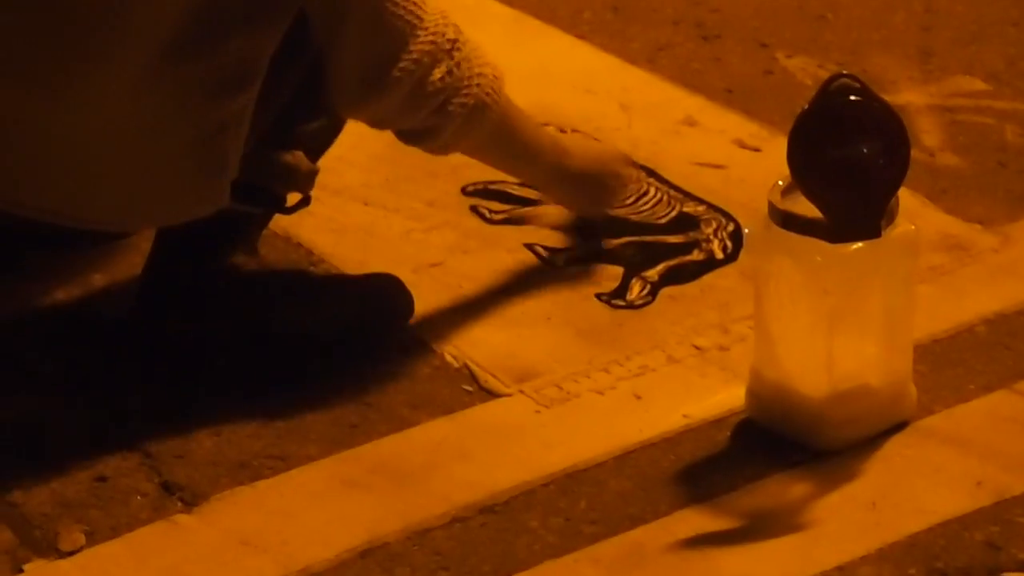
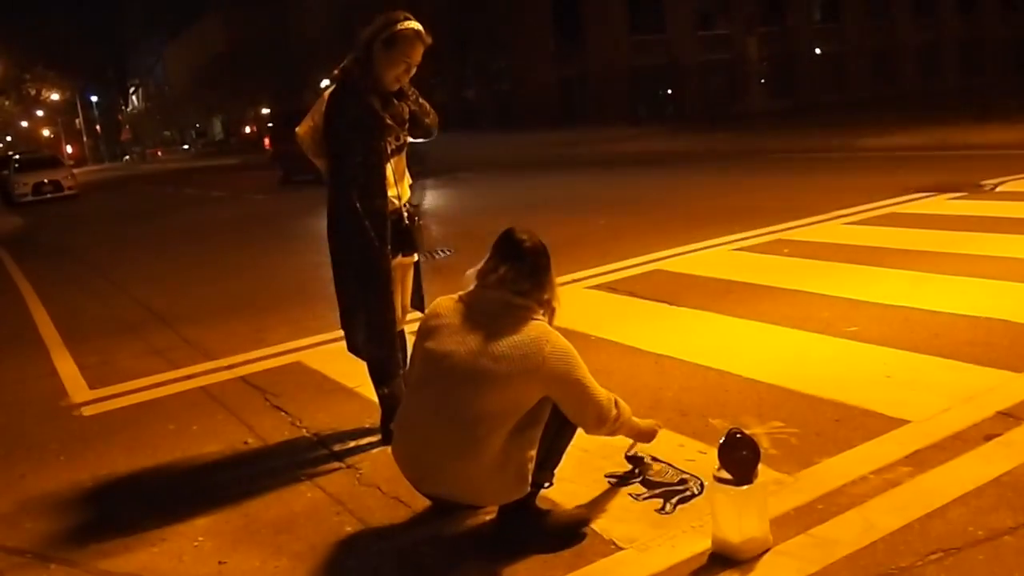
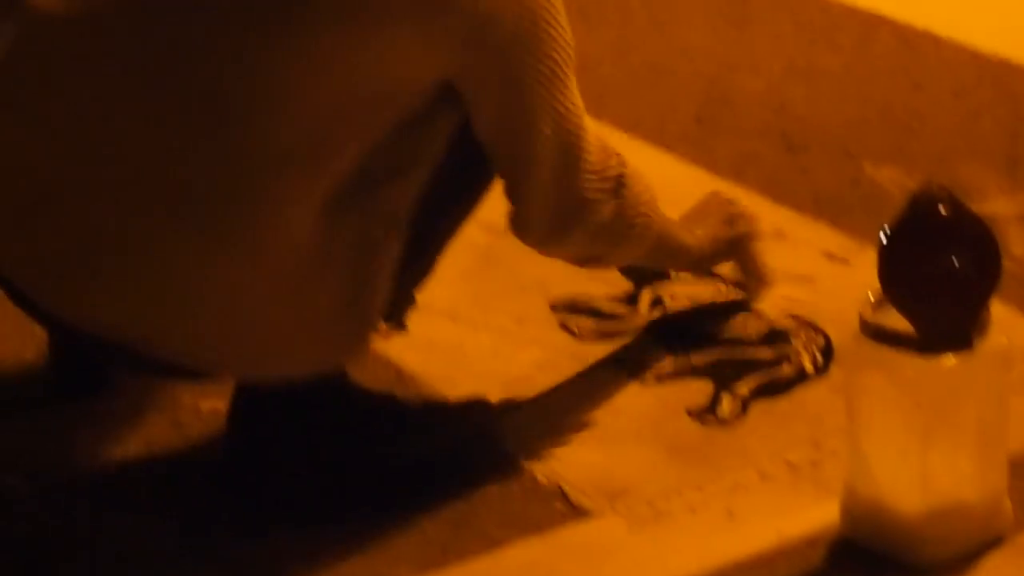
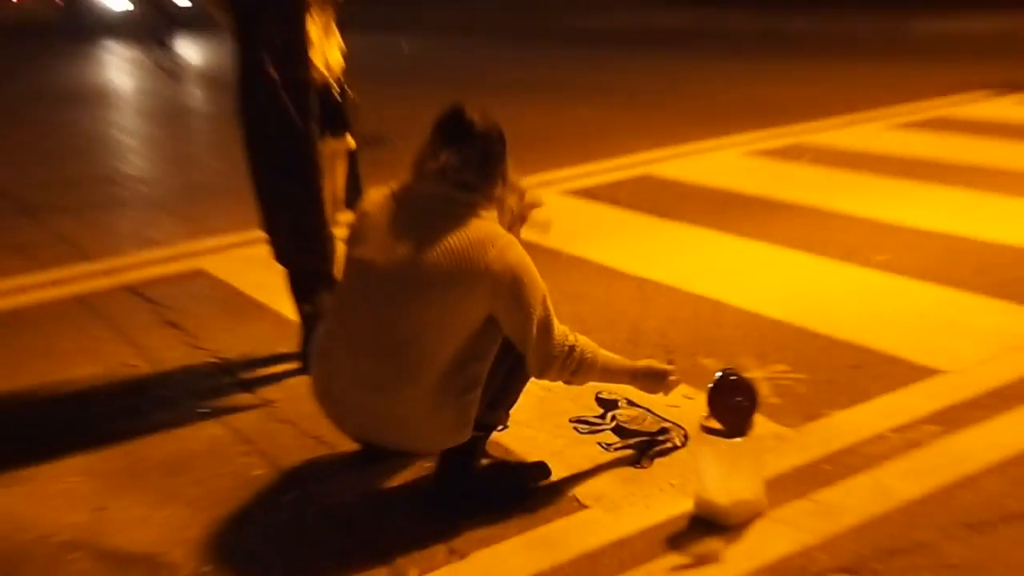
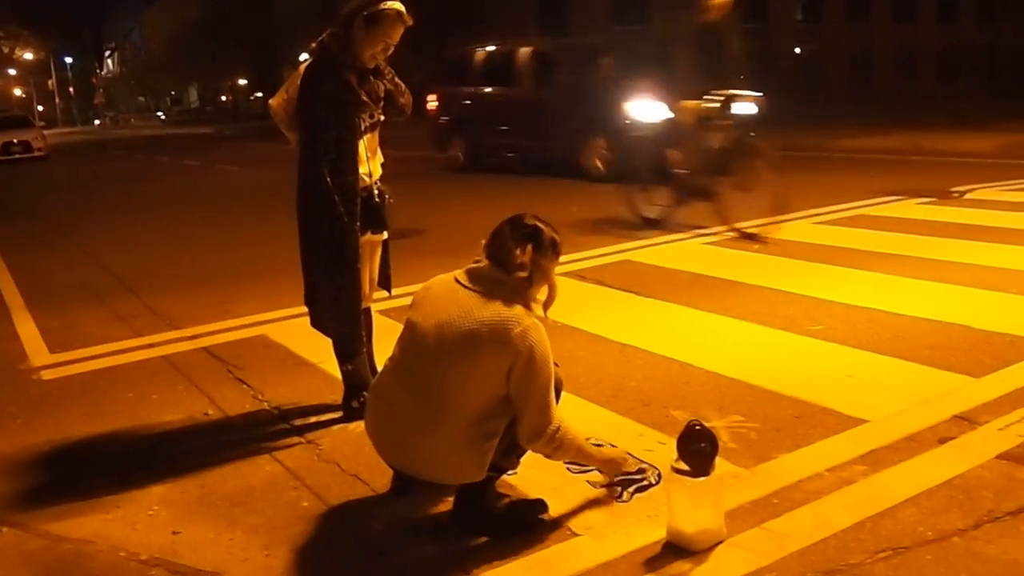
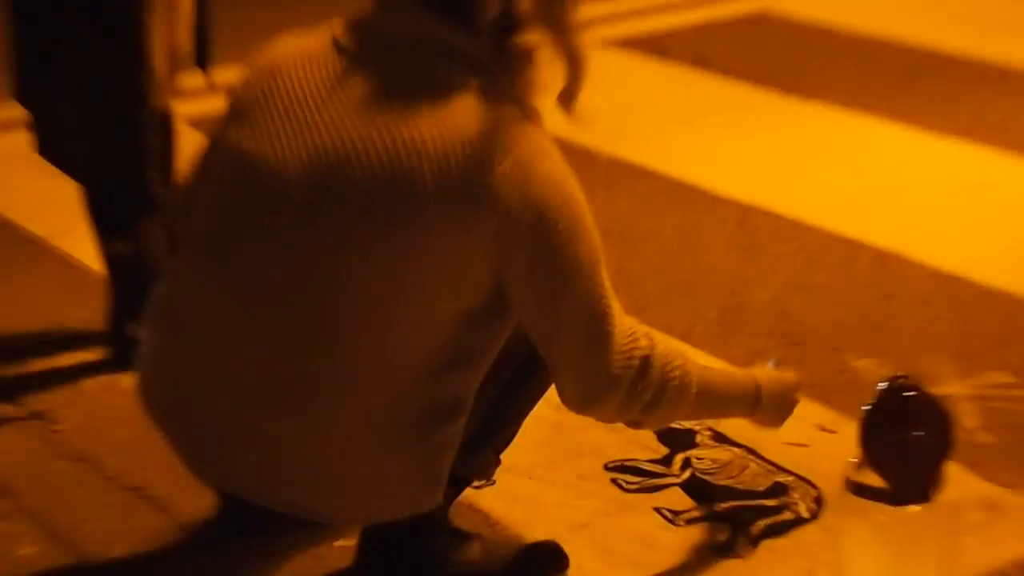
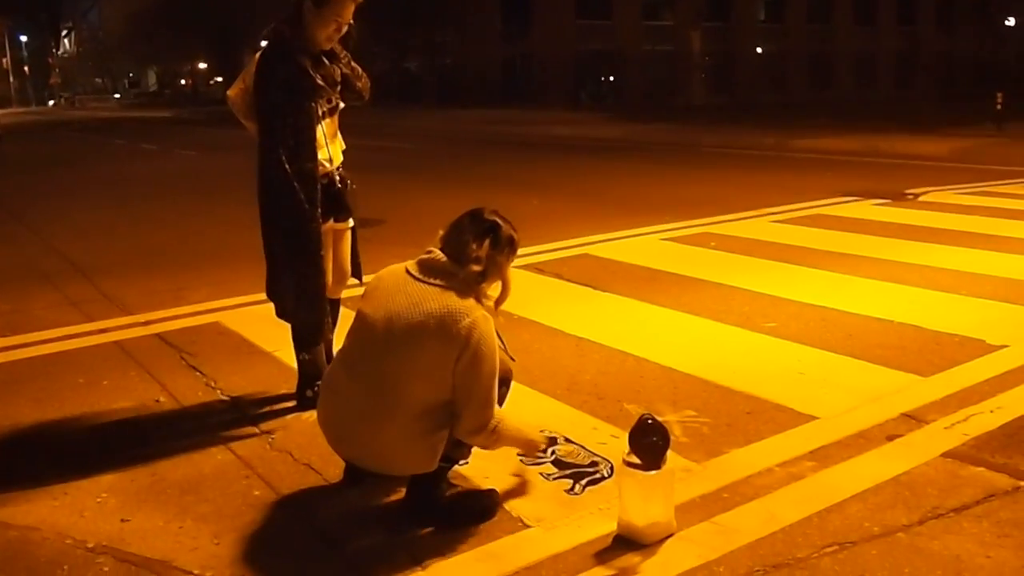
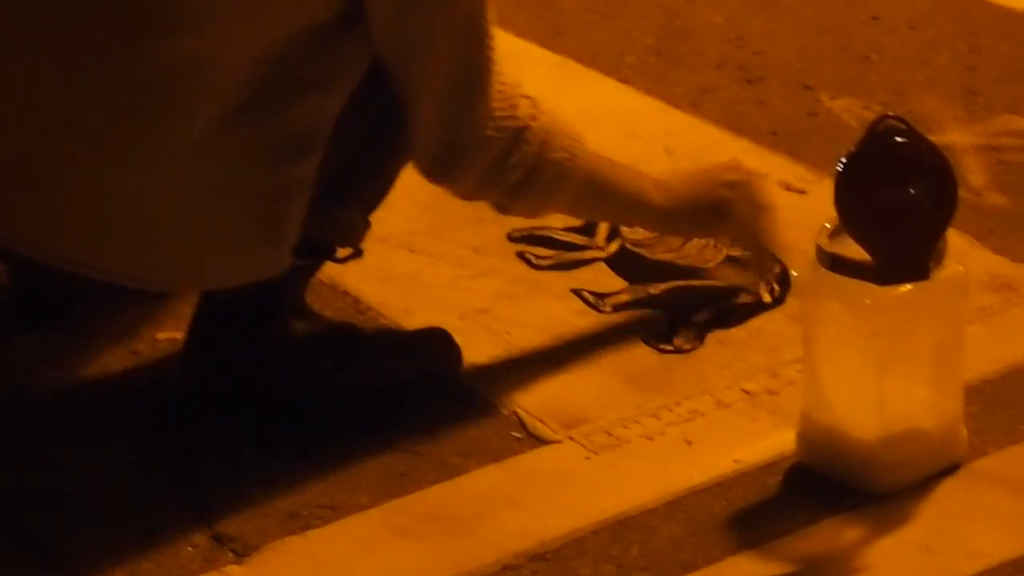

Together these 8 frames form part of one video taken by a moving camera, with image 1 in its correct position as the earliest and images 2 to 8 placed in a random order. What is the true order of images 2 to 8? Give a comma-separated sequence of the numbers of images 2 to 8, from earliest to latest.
8, 3, 6, 4, 2, 5, 7
